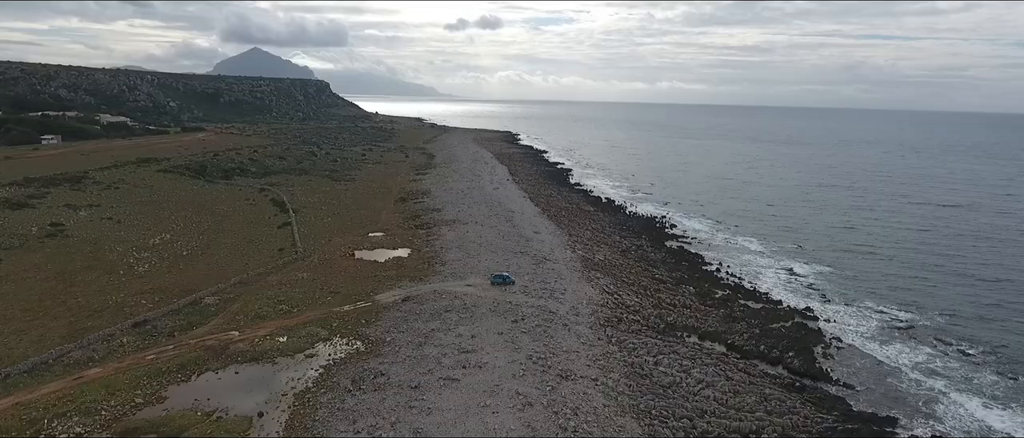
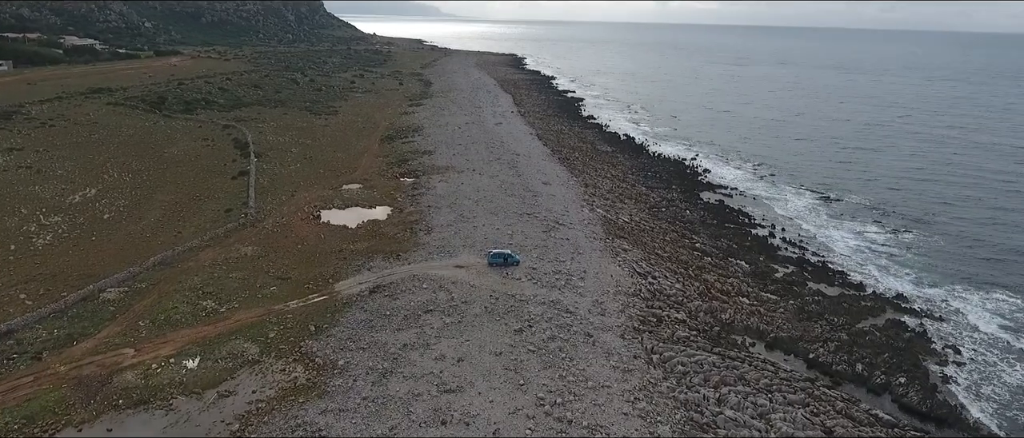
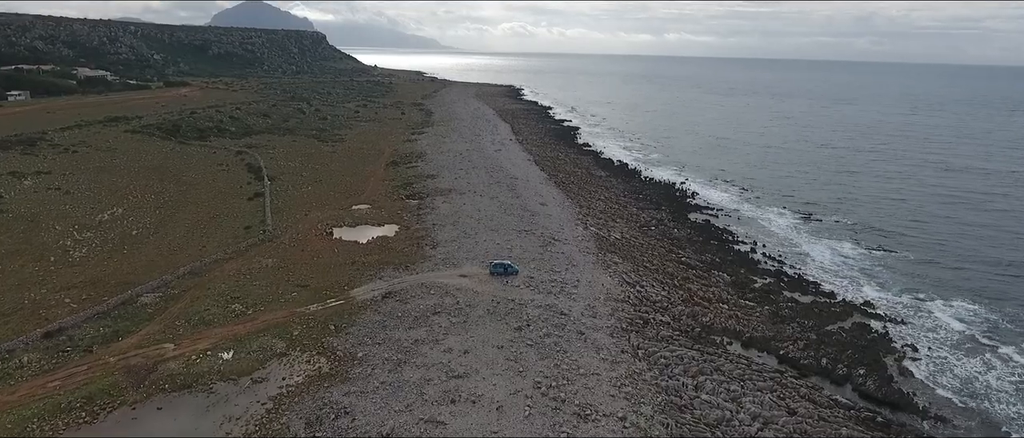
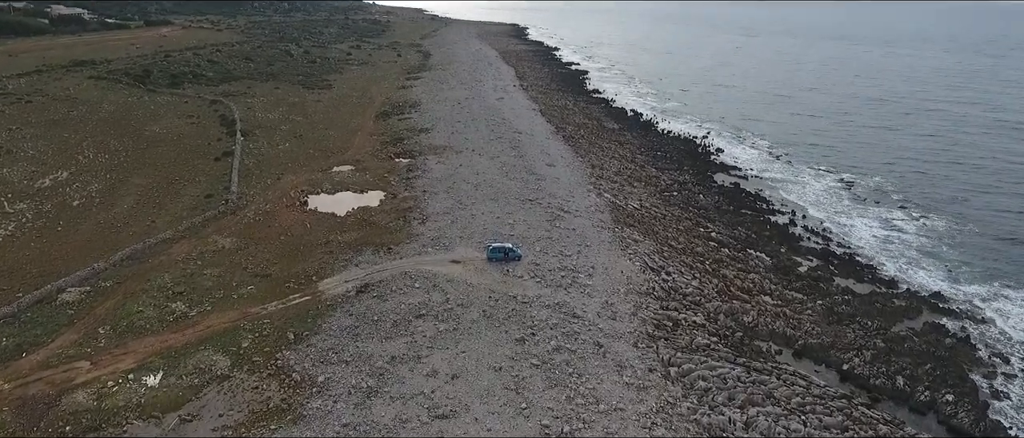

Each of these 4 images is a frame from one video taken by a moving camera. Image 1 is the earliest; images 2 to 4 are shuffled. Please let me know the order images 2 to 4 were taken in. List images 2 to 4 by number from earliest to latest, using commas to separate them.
3, 2, 4
